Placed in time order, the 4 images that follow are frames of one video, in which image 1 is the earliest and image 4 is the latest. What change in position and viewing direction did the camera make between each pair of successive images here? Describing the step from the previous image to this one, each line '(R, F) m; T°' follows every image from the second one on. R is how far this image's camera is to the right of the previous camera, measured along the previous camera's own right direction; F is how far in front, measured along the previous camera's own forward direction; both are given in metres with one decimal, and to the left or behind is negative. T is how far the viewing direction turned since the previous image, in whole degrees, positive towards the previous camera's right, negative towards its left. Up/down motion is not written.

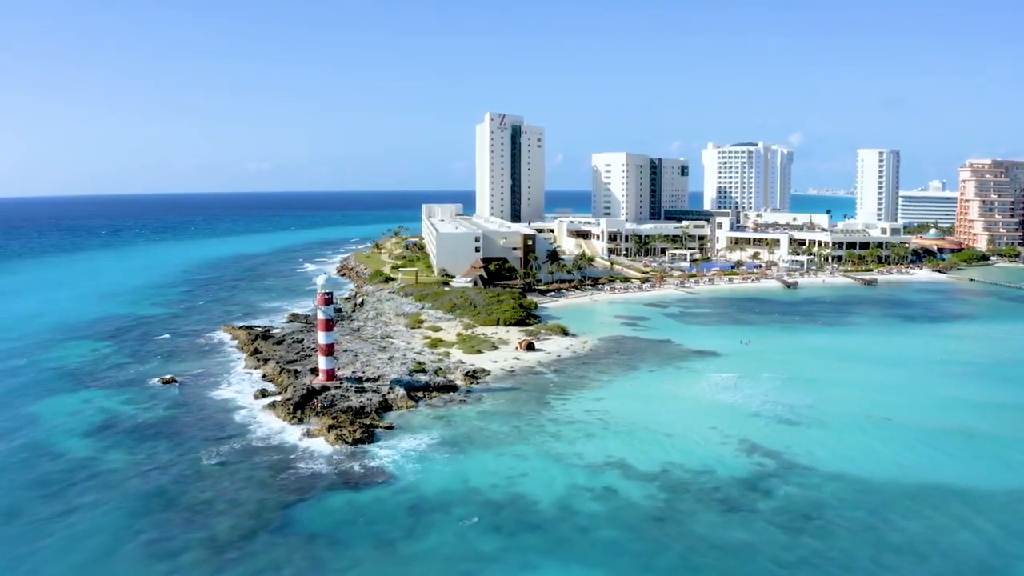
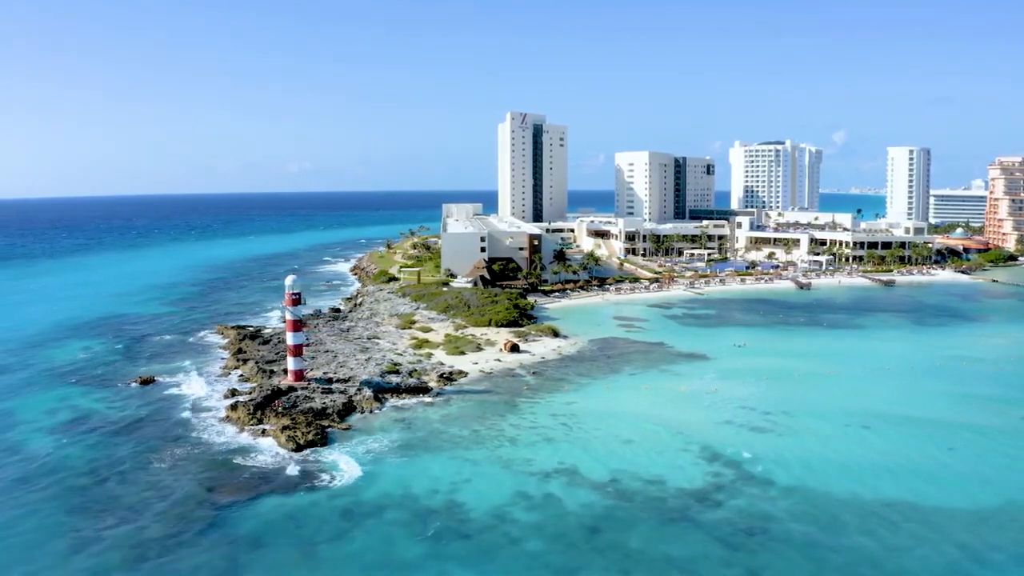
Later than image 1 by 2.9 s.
(+3.6, +1.0) m; -3°
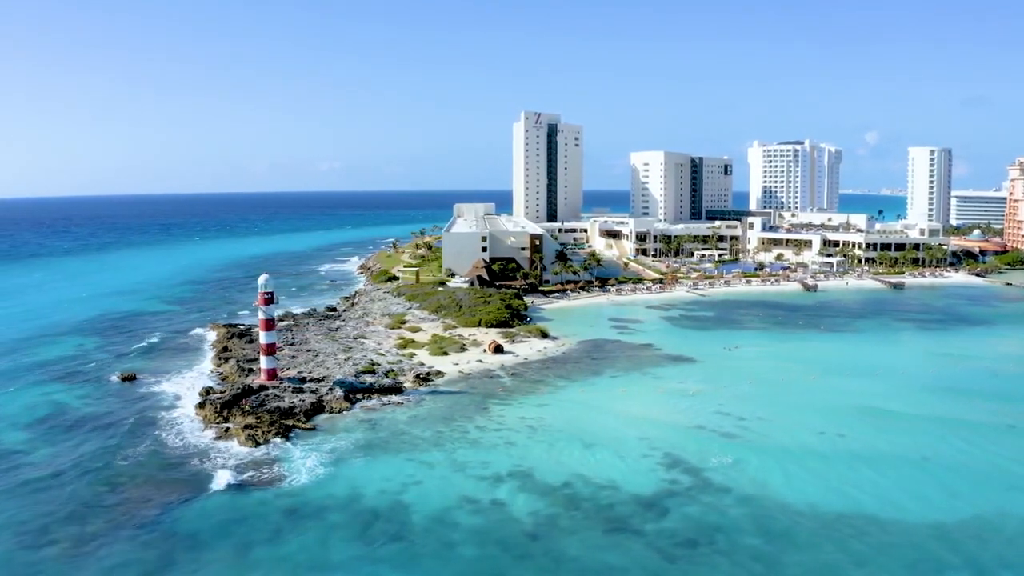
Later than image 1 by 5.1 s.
(+2.8, +0.6) m; -2°
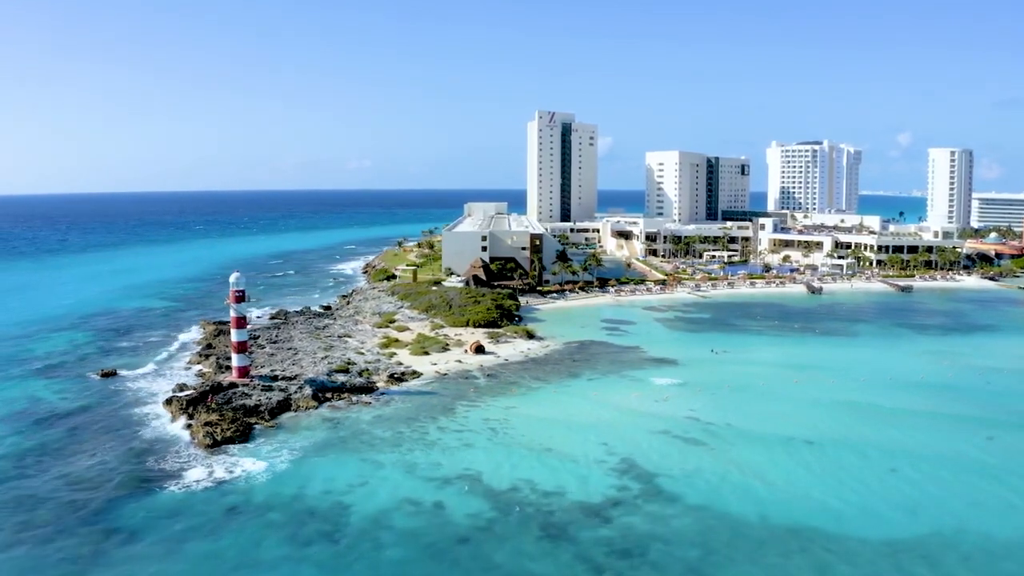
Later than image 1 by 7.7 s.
(+2.9, +0.6) m; -2°
